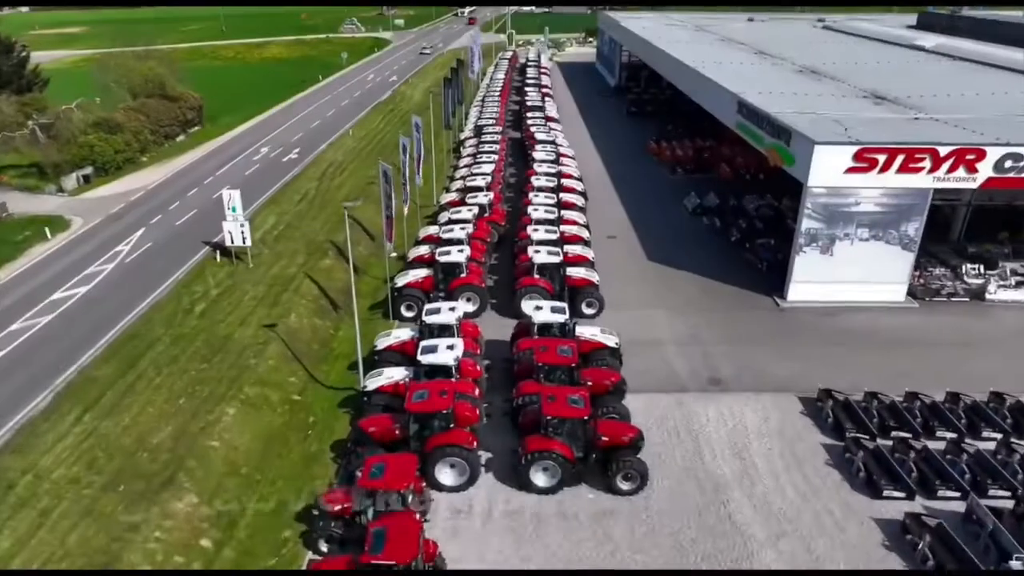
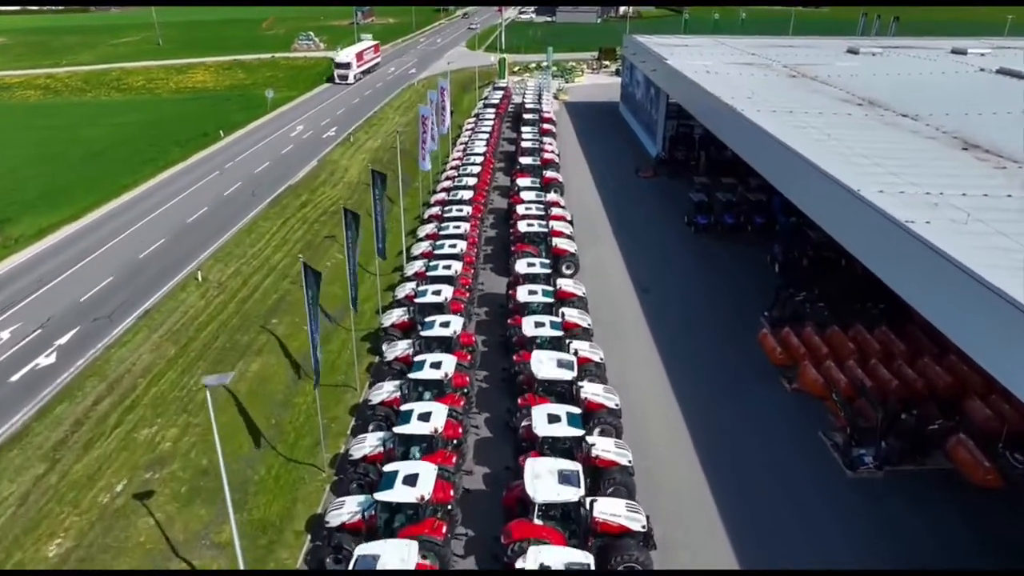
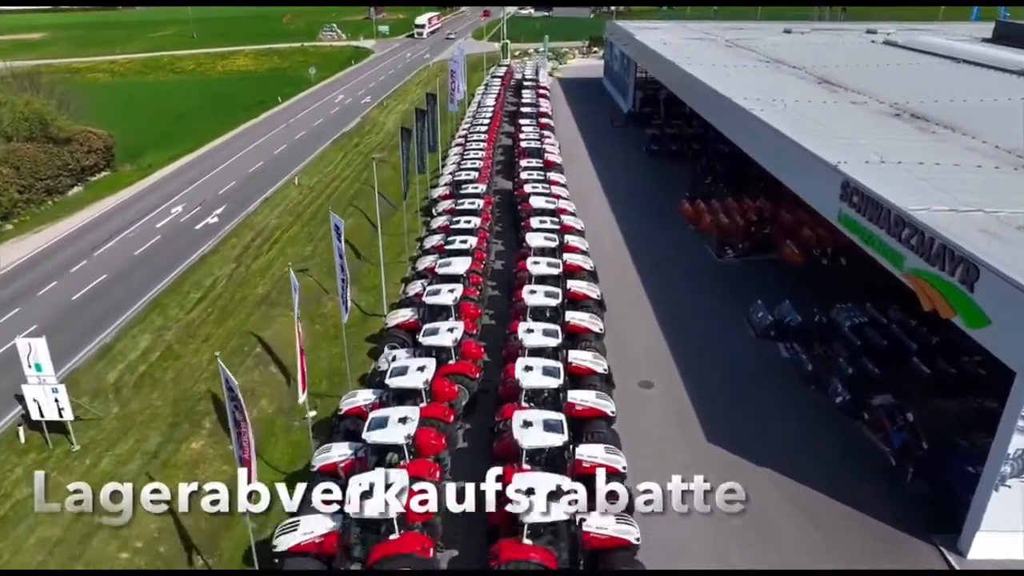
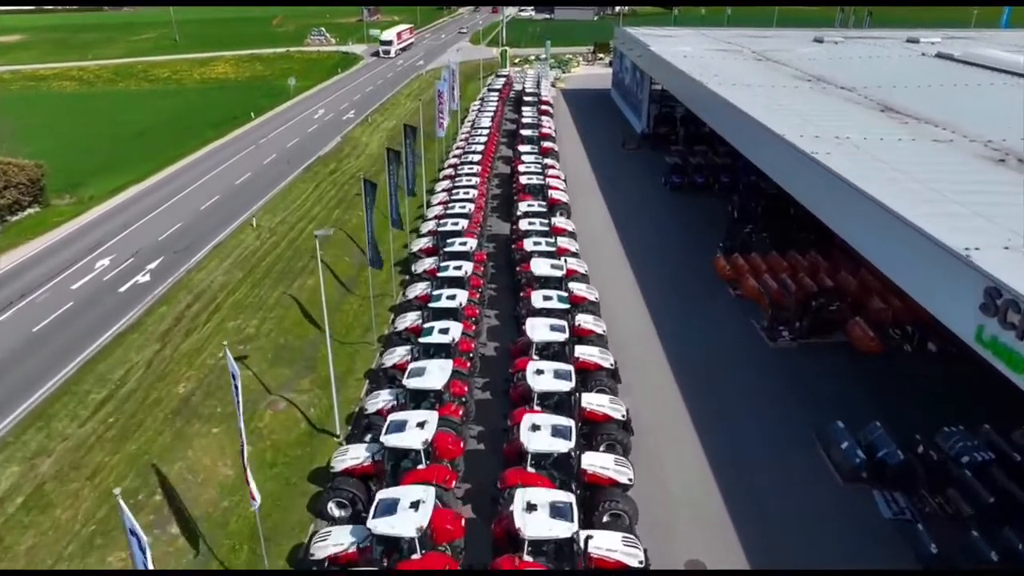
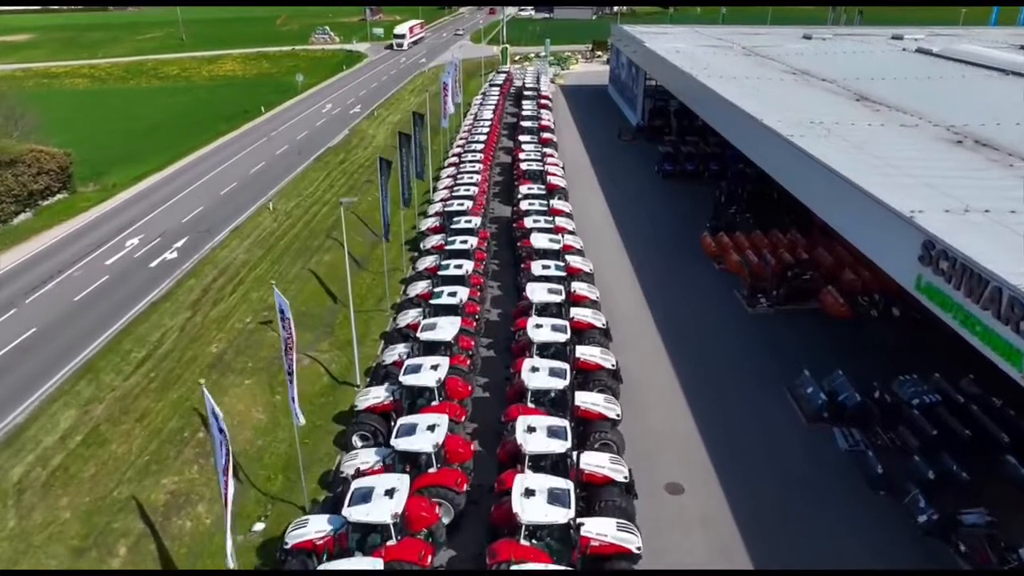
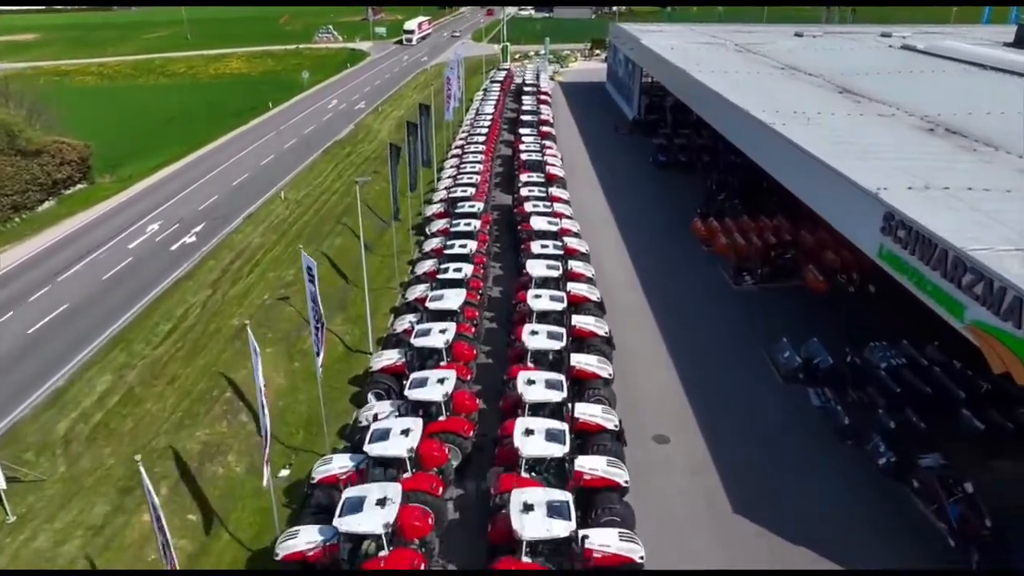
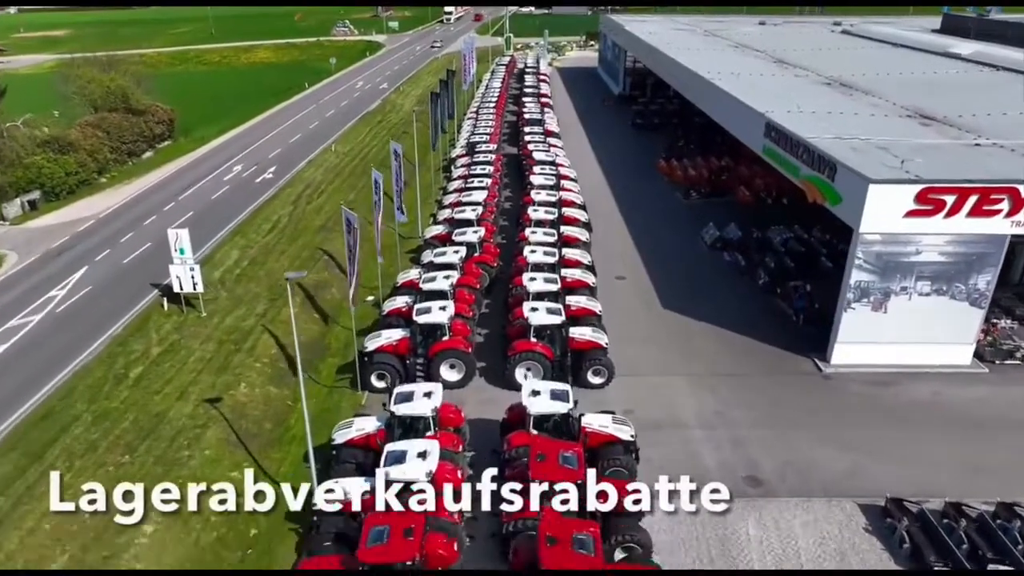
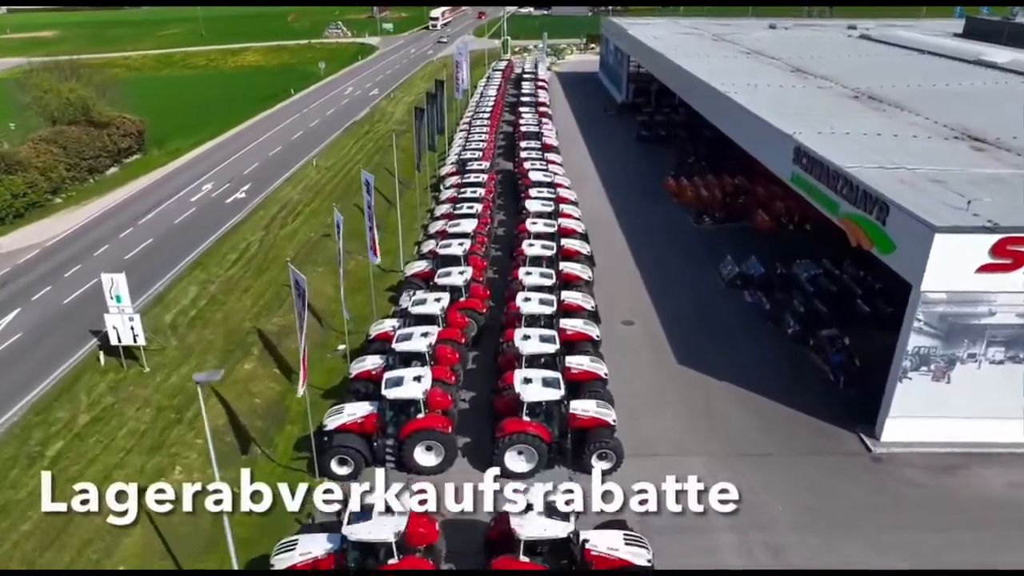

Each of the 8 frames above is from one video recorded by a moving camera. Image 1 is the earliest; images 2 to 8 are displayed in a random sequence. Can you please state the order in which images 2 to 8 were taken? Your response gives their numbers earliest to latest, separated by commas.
7, 8, 3, 6, 5, 4, 2
